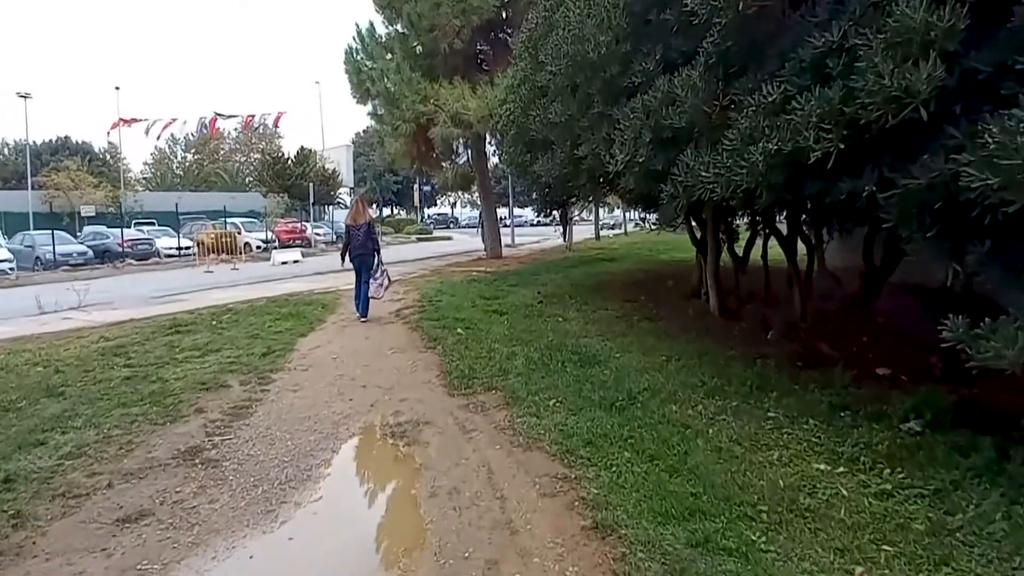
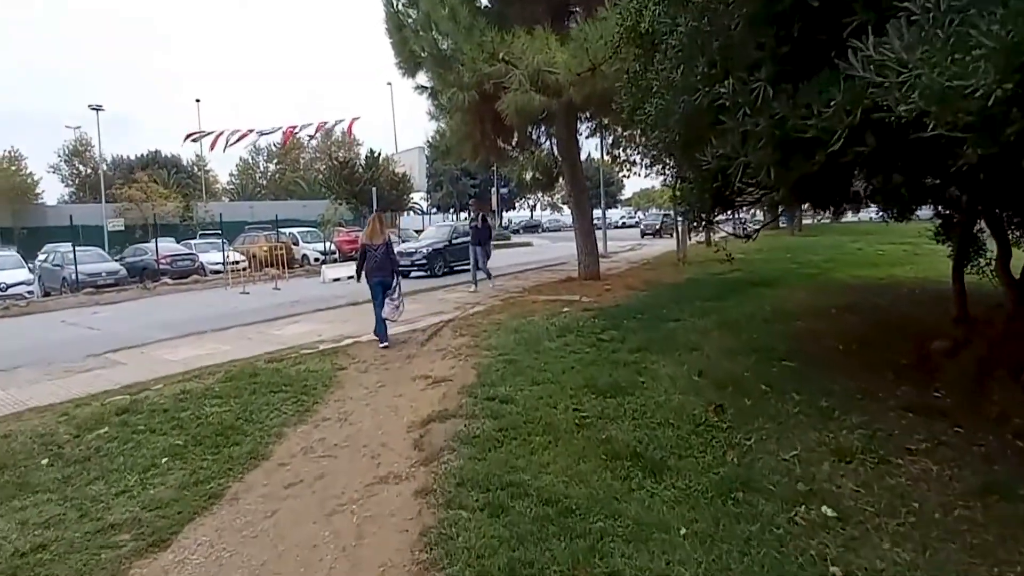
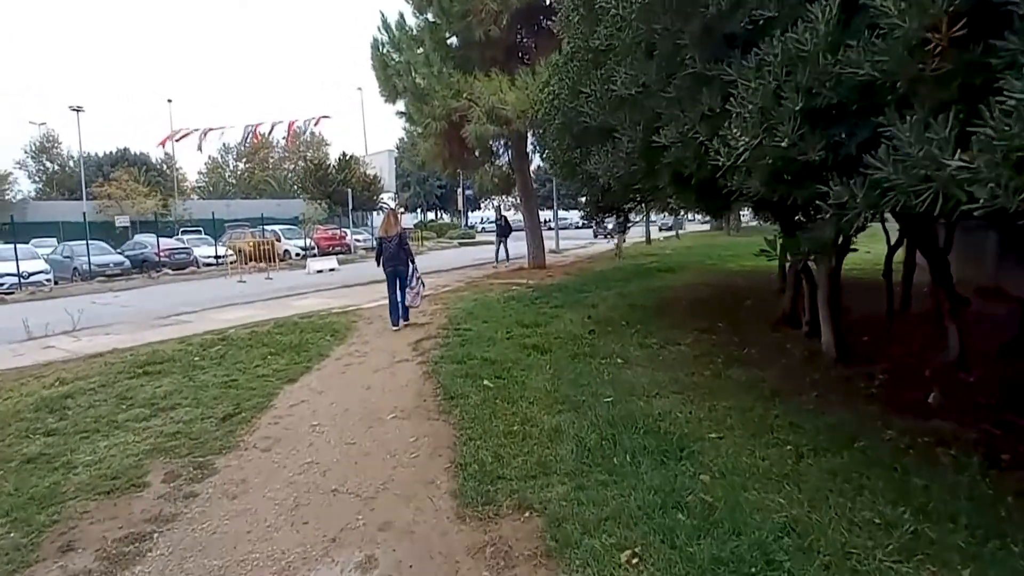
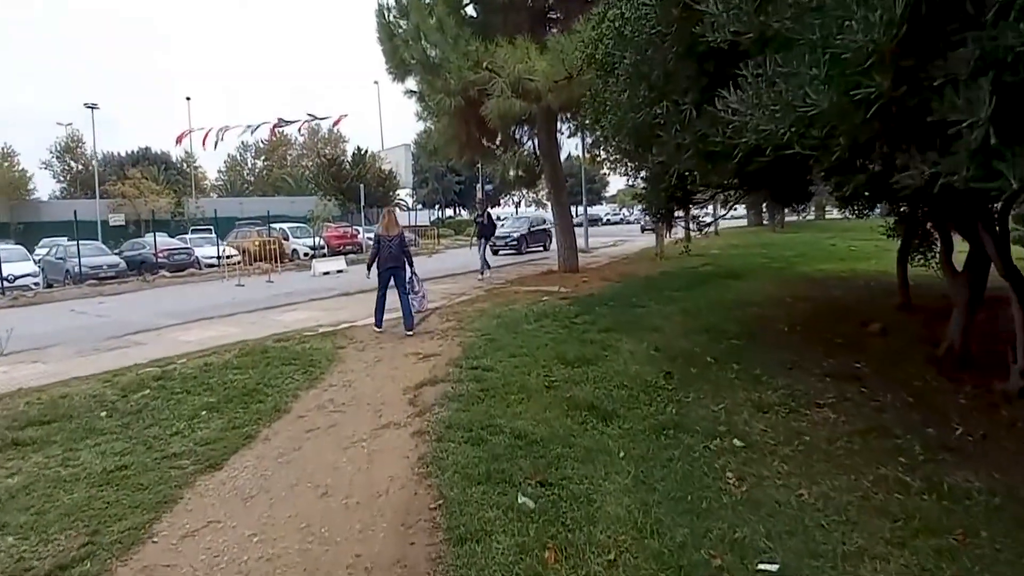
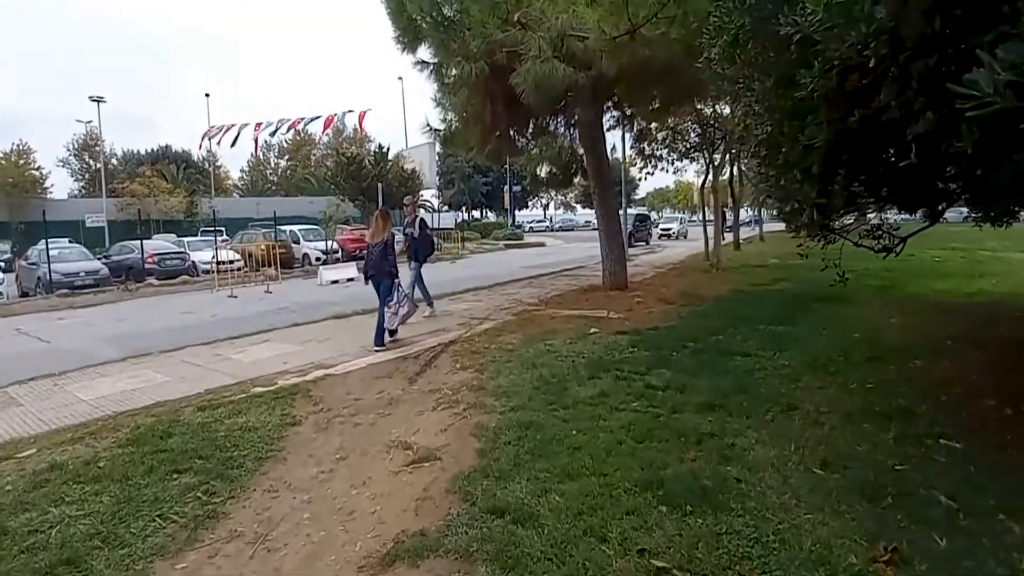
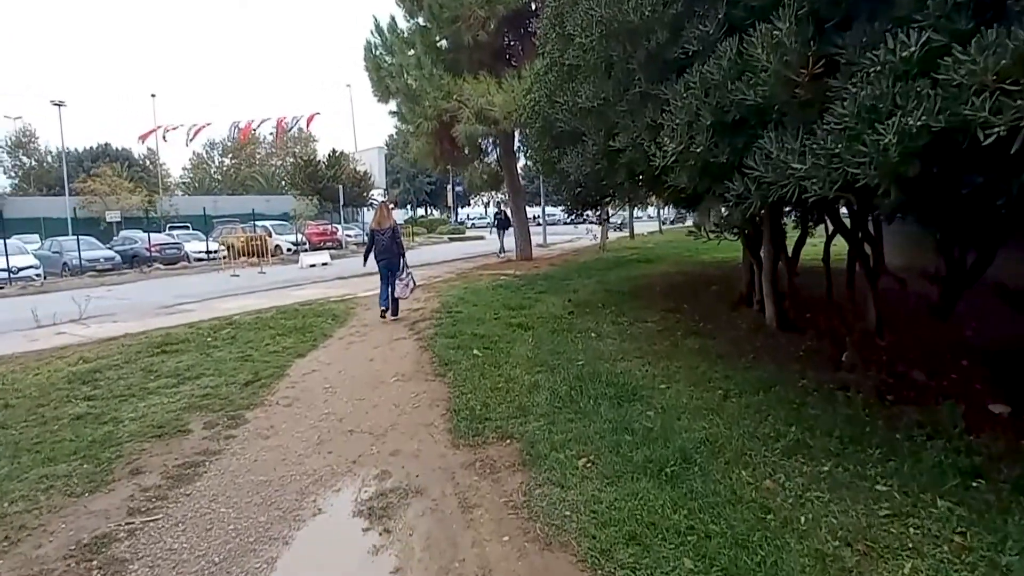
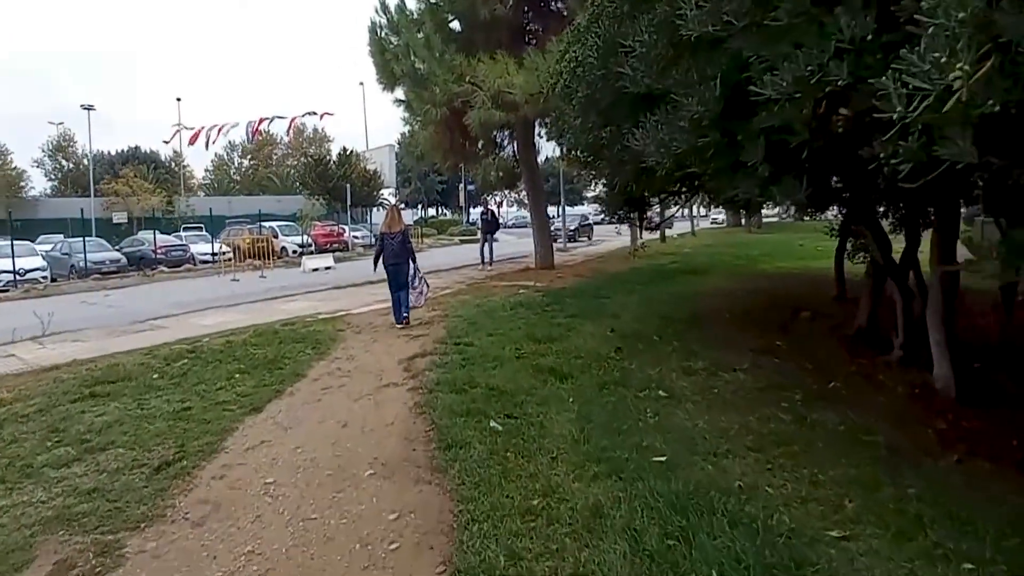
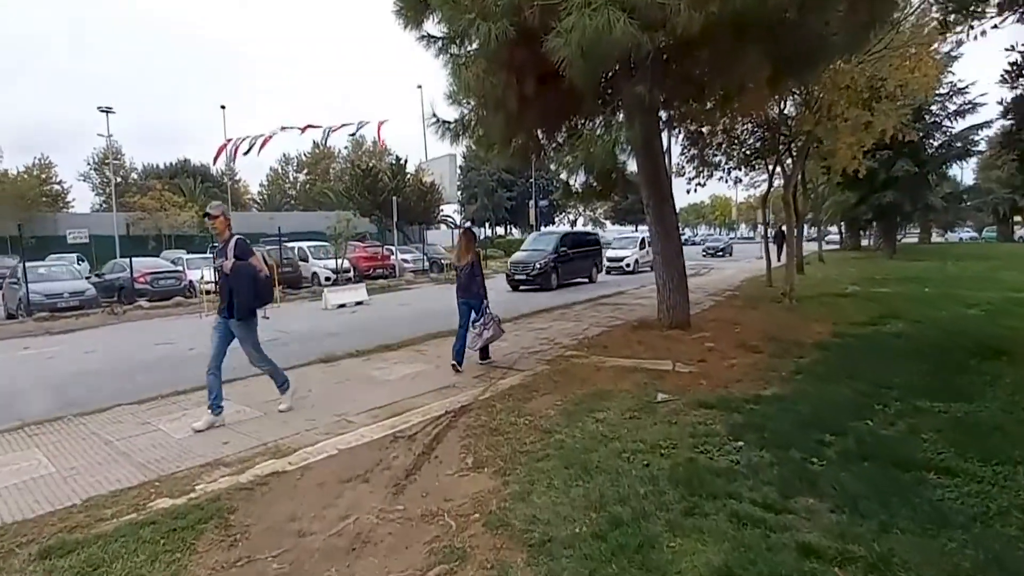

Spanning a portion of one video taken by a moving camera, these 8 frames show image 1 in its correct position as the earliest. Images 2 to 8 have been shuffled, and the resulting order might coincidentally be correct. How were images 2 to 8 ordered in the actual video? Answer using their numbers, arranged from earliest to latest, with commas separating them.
6, 3, 7, 4, 2, 5, 8
